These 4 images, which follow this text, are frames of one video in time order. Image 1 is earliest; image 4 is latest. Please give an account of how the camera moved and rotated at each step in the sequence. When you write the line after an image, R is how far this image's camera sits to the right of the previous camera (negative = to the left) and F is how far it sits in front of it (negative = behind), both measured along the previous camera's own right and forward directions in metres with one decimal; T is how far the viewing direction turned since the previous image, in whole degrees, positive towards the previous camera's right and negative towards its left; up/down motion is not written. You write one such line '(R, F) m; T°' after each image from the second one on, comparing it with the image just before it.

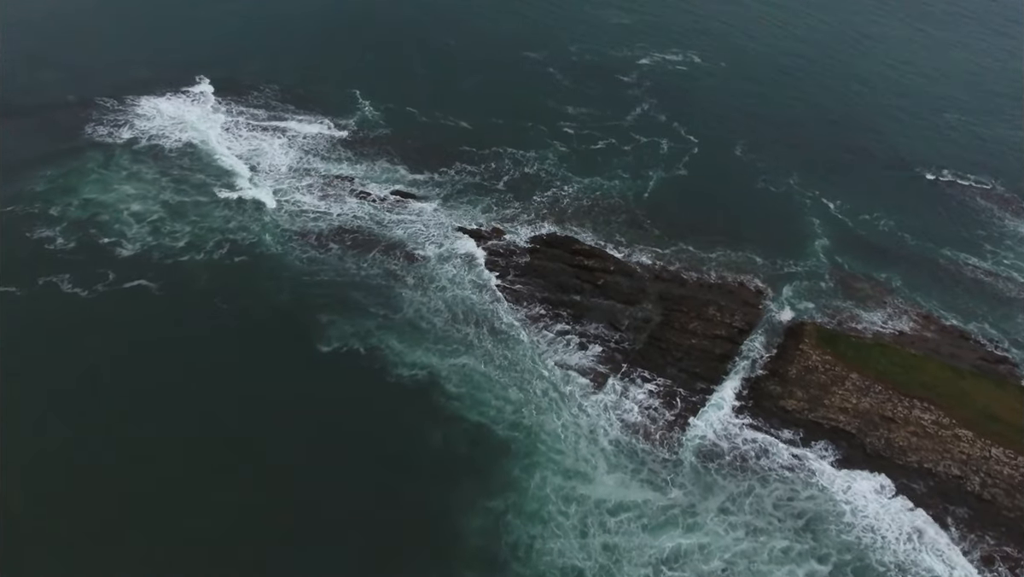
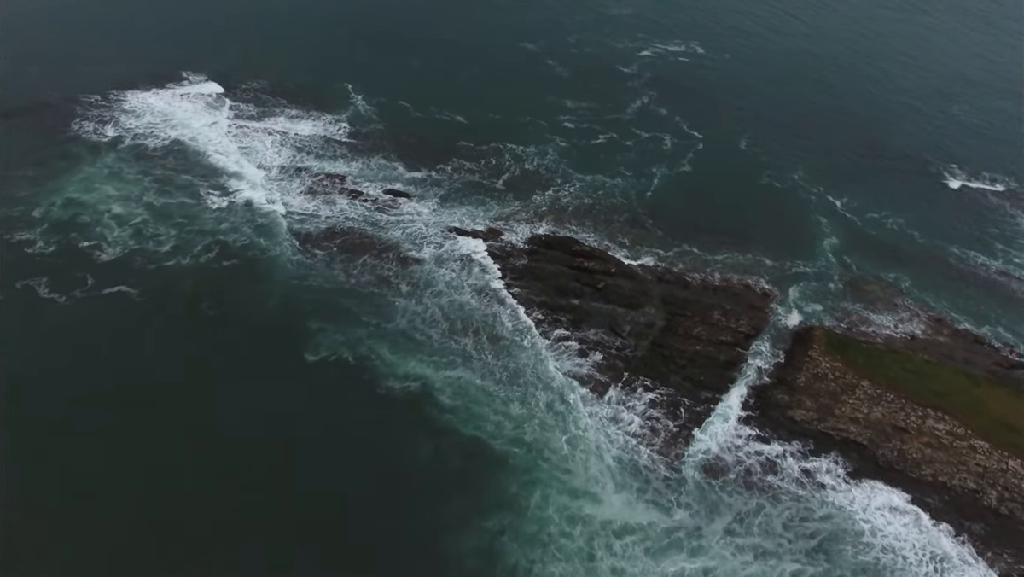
(+0.5, +2.8) m; 0°
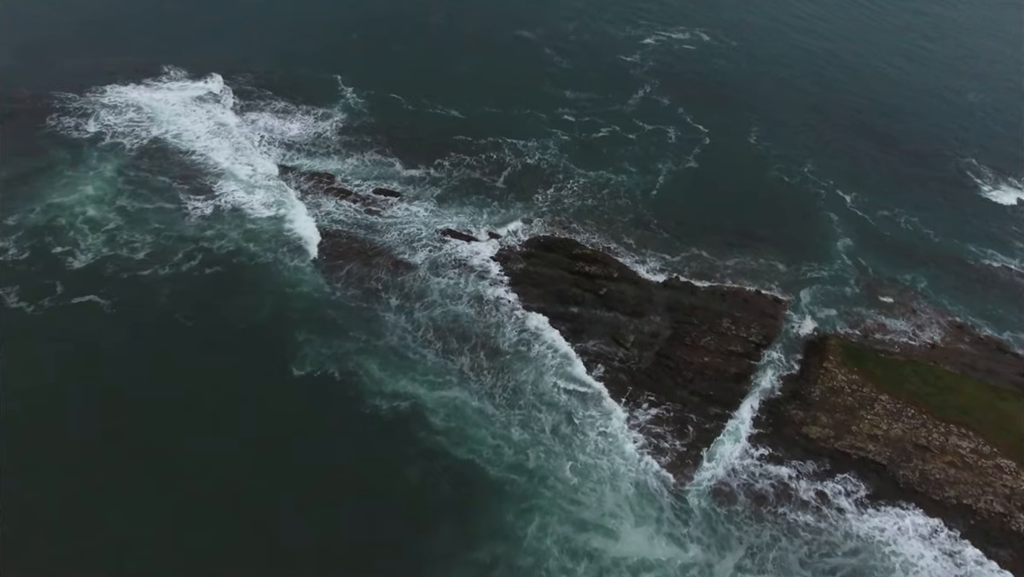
(+0.6, +4.1) m; 0°
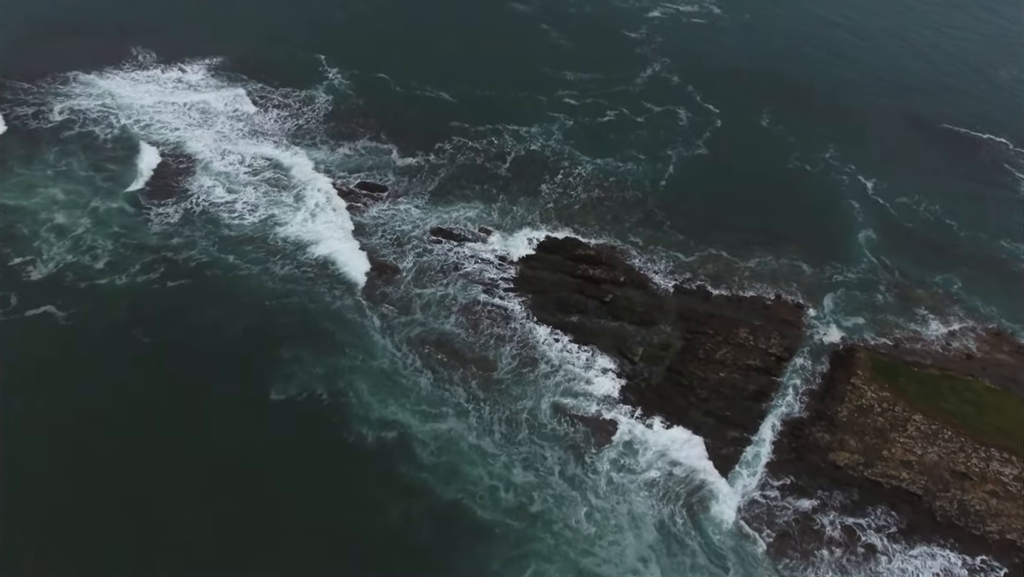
(+0.9, +6.1) m; -1°
